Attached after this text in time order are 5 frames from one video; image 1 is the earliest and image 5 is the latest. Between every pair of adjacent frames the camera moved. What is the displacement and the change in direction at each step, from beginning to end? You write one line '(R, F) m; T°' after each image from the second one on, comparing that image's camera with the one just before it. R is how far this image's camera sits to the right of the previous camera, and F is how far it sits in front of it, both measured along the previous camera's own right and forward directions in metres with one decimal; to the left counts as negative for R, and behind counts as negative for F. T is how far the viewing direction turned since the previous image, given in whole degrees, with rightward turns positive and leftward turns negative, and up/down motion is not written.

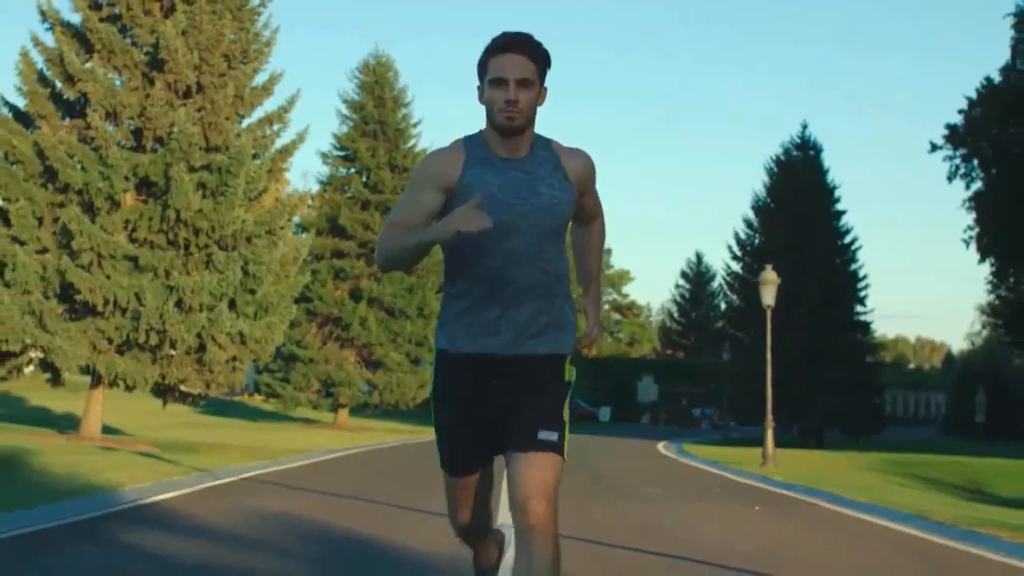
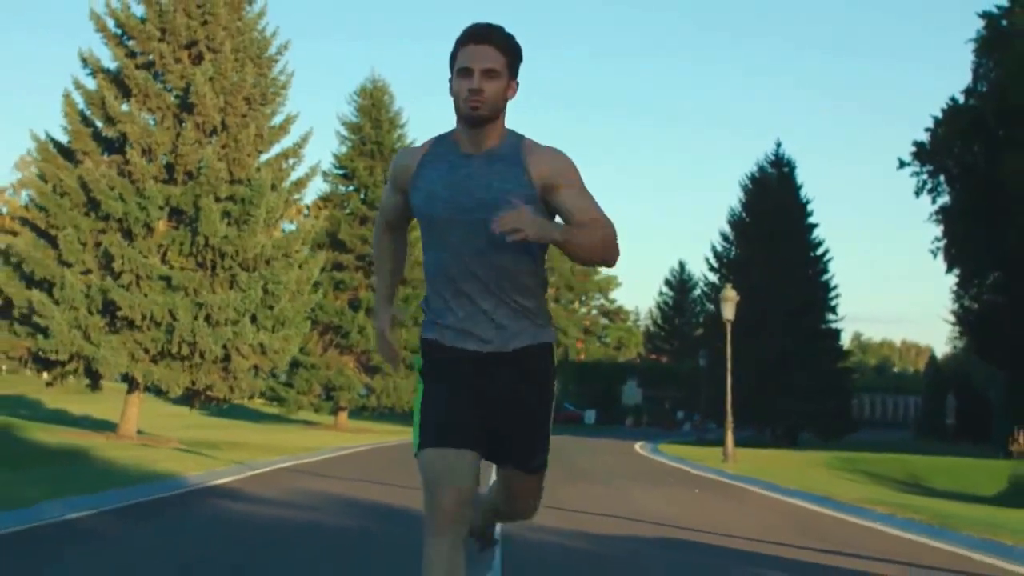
(0.0, -3.6) m; 0°
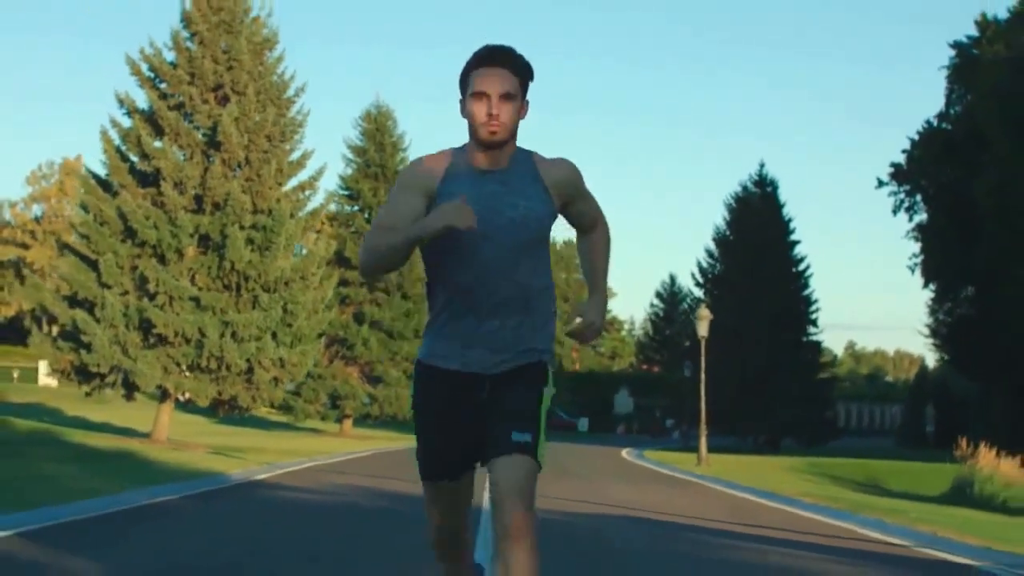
(0.0, -3.4) m; 0°
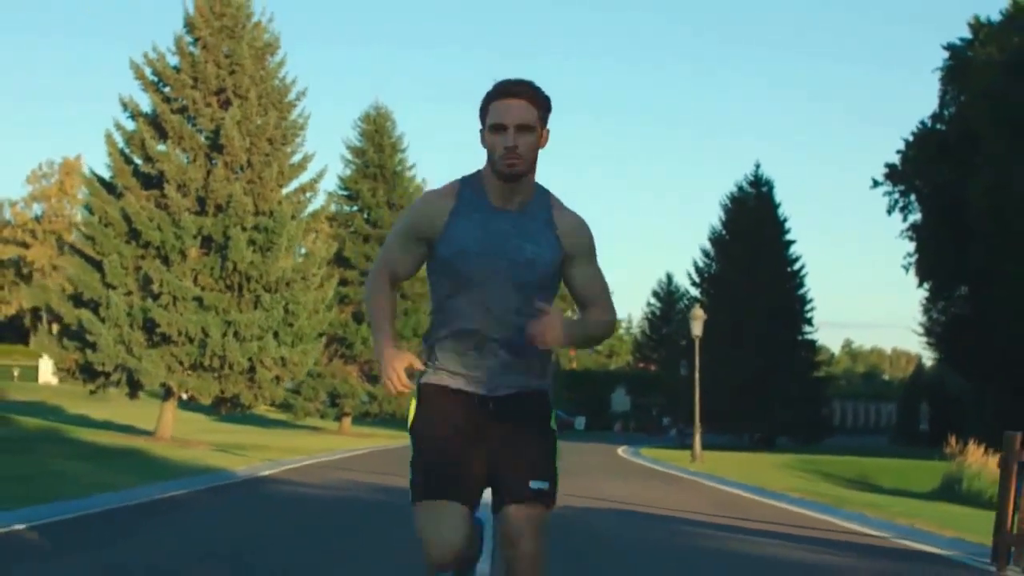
(0.0, -0.6) m; 0°
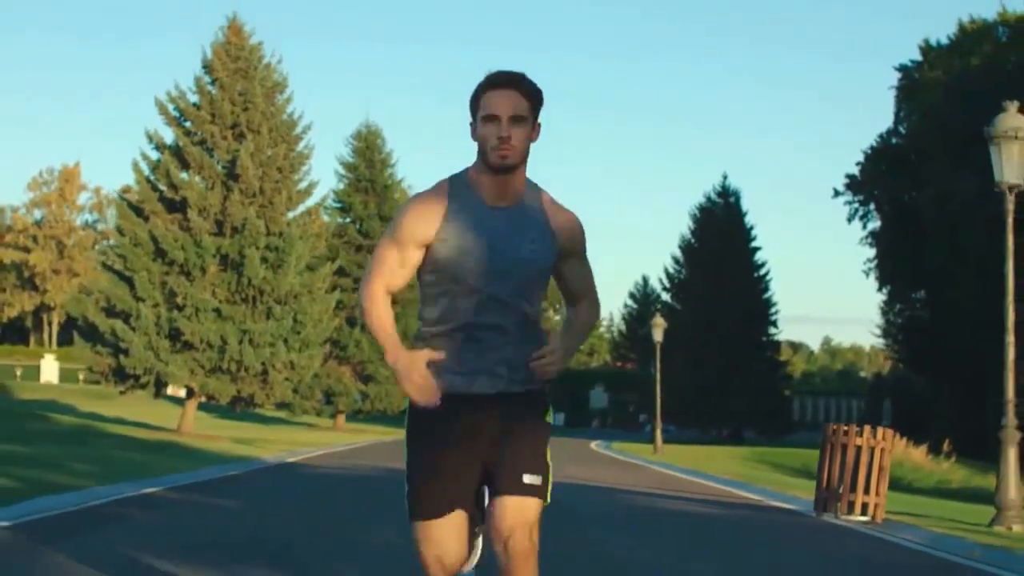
(0.0, -4.7) m; +1°
